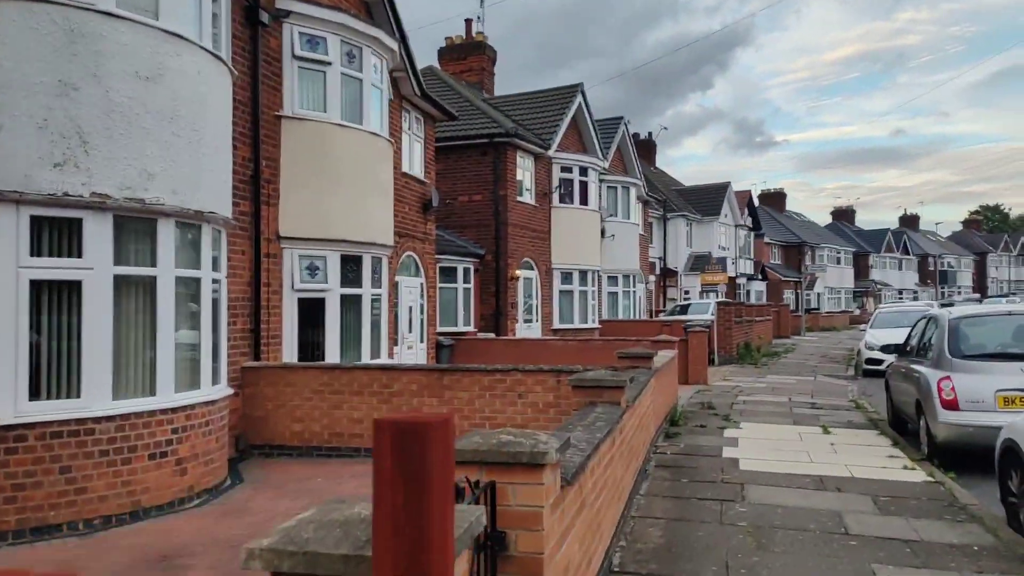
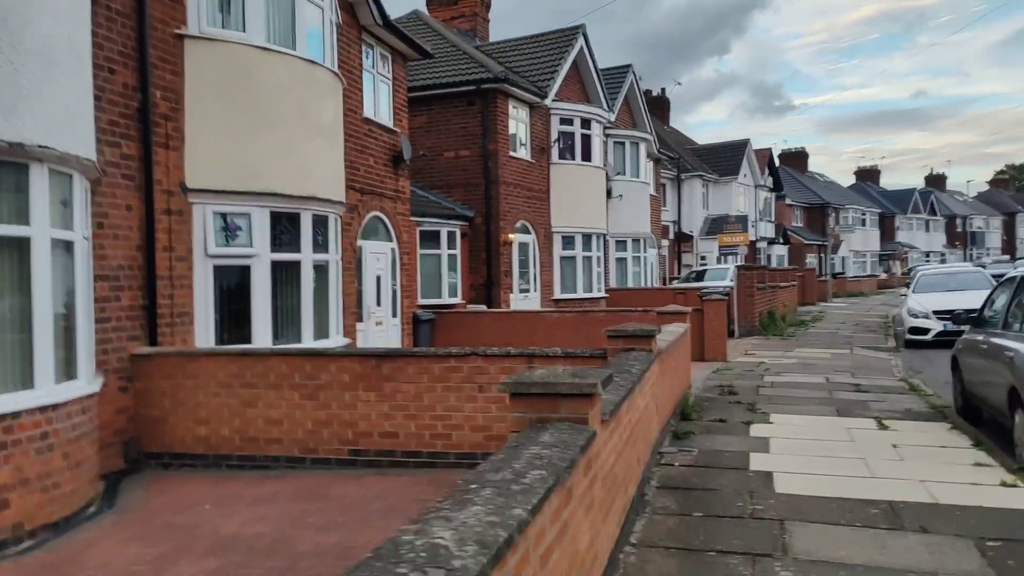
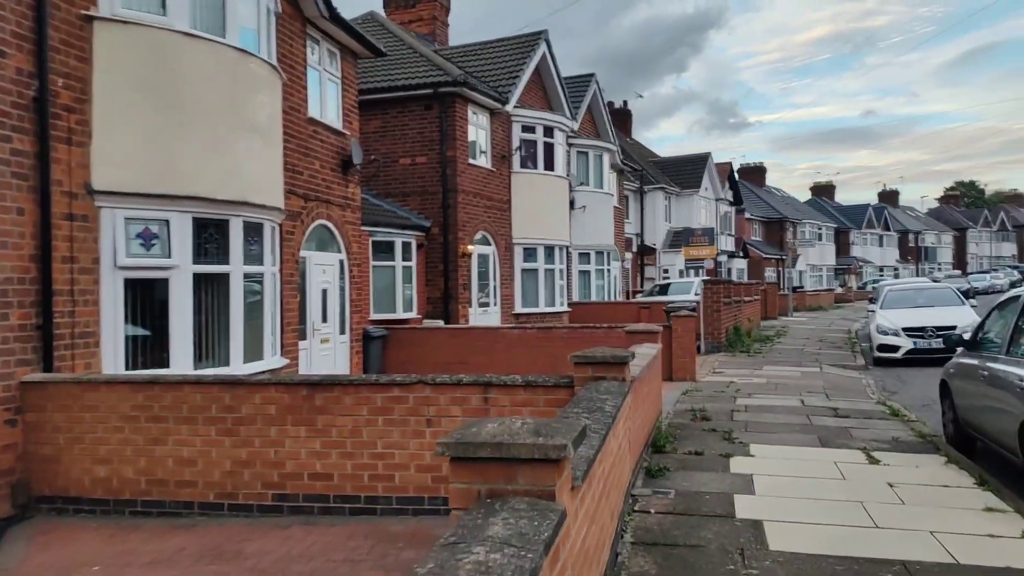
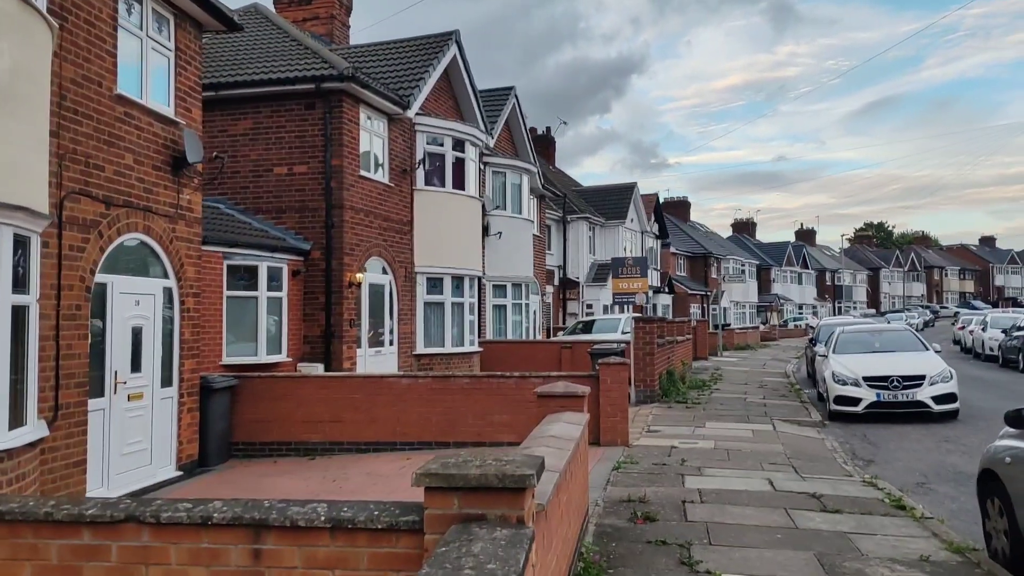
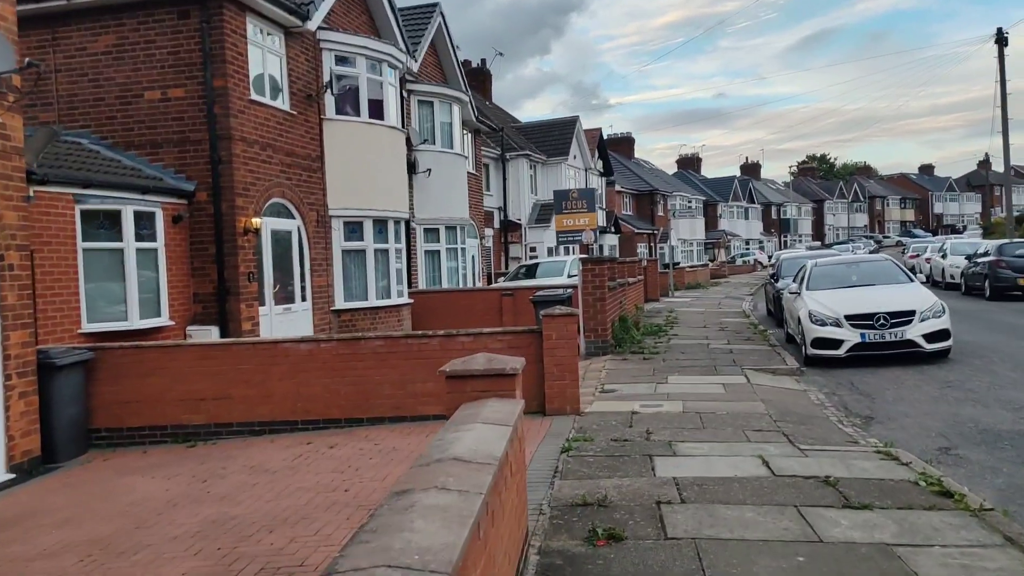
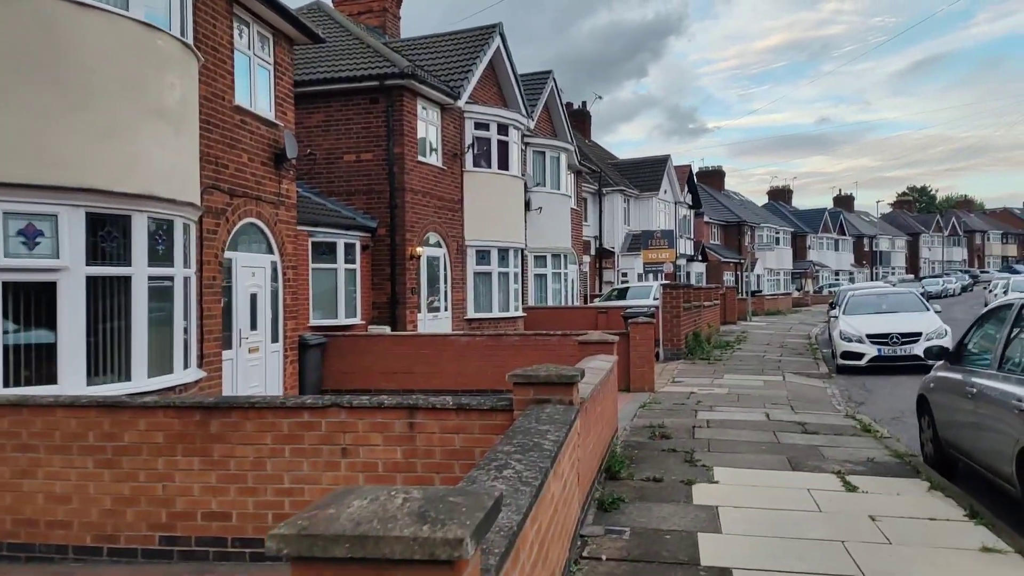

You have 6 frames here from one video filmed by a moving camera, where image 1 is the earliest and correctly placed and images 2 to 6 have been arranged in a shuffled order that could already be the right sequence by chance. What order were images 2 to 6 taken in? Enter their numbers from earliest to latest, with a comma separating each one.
2, 3, 6, 4, 5
